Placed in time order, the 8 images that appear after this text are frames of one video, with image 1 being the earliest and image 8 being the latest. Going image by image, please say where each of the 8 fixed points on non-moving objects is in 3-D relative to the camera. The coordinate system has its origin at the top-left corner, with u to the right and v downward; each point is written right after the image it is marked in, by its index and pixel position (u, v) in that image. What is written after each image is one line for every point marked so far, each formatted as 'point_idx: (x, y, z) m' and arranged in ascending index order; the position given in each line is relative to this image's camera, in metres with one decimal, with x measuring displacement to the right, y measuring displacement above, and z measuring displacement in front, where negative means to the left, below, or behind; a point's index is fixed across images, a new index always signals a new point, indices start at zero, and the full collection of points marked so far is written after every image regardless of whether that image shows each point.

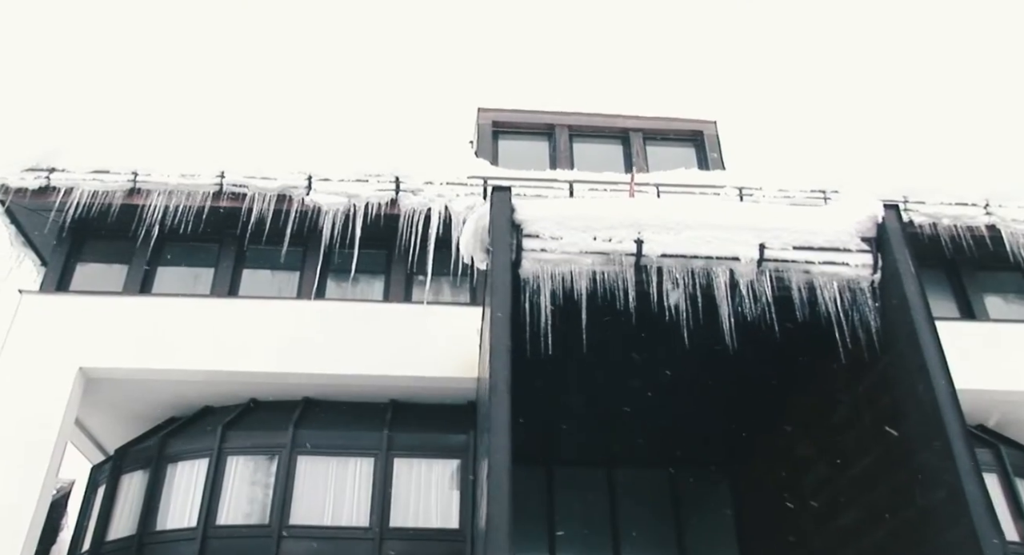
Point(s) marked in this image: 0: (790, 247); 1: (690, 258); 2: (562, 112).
0: (+2.2, +0.2, +7.0) m
1: (+1.4, +0.1, +6.9) m
2: (+0.7, +2.3, +12.3) m
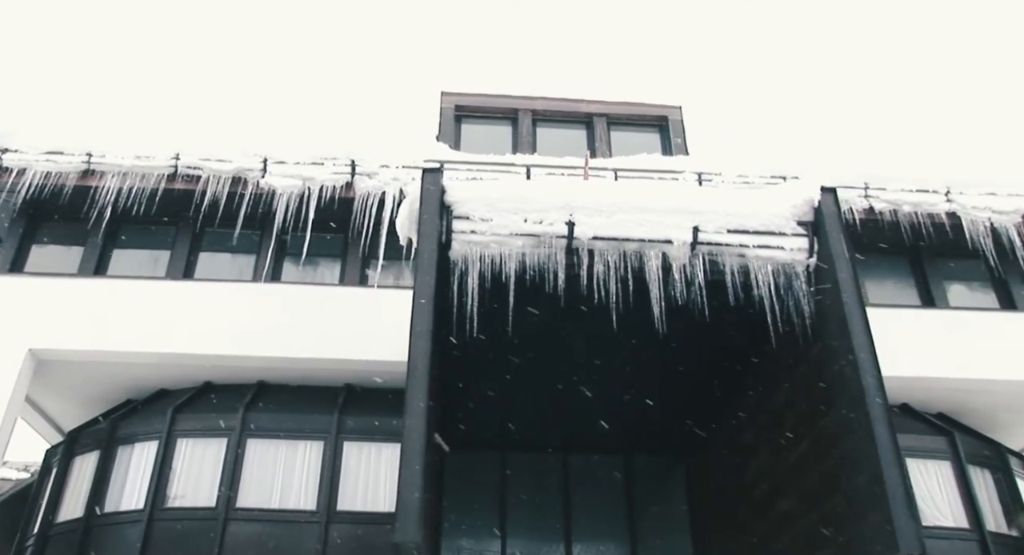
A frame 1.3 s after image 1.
0: (+1.7, +0.4, +6.9) m
1: (+0.9, +0.3, +6.8) m
2: (+0.2, +2.5, +12.2) m
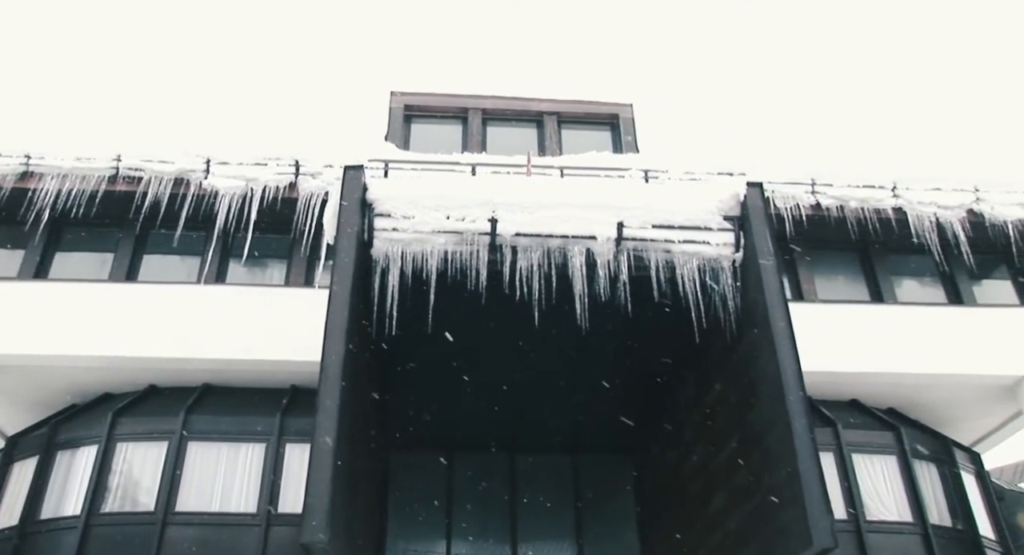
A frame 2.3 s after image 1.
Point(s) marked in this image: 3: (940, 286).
0: (+1.1, +0.4, +6.9) m
1: (+0.3, +0.3, +6.8) m
2: (-0.5, +2.5, +12.2) m
3: (+5.5, -0.1, +11.2) m
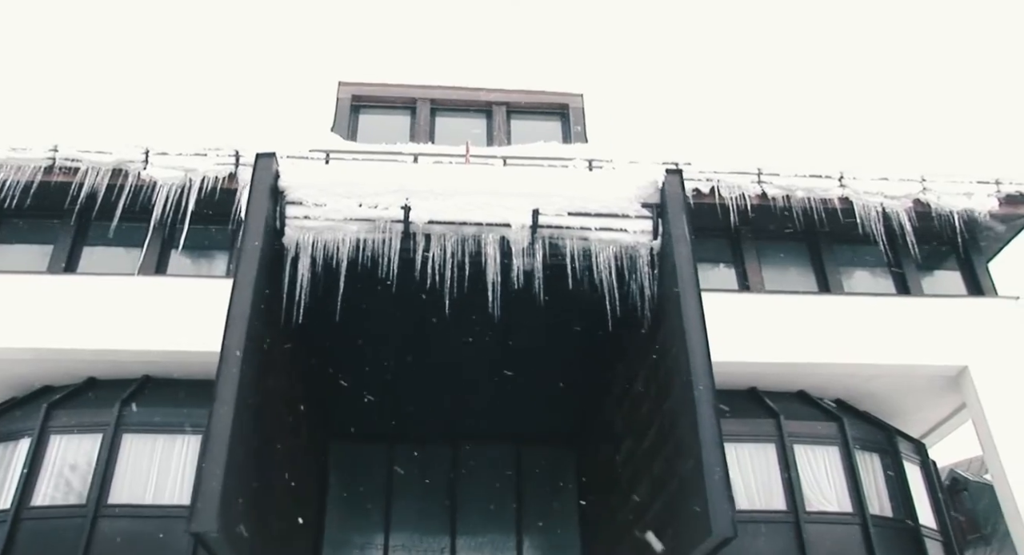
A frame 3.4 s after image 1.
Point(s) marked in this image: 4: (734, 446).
0: (+0.4, +0.5, +6.8) m
1: (-0.4, +0.4, +6.7) m
2: (-1.2, +2.6, +12.1) m
3: (+4.8, 0.0, +11.1) m
4: (+2.5, -1.9, +9.9) m
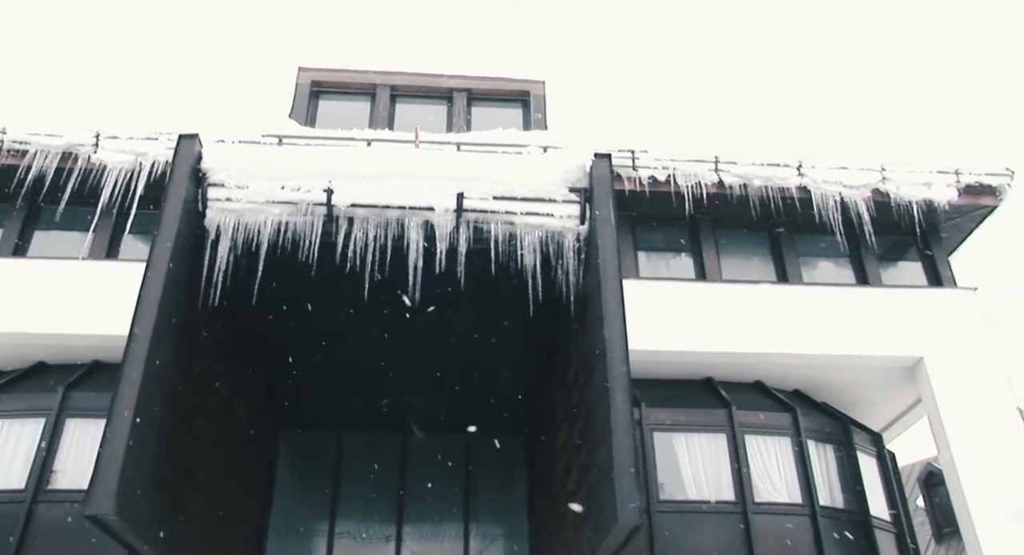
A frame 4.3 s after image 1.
0: (-0.2, +0.6, +6.7) m
1: (-1.0, +0.5, +6.6) m
2: (-1.7, +2.8, +12.0) m
3: (+4.2, +0.1, +11.0) m
4: (+1.9, -1.8, +9.8) m
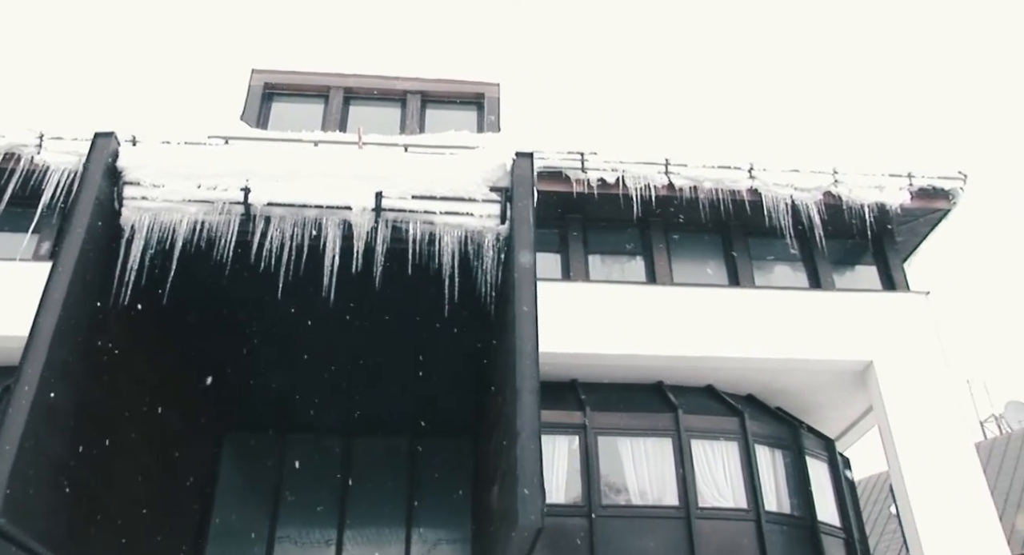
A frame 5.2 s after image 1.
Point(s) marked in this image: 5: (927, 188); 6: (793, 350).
0: (-0.8, +0.6, +6.7) m
1: (-1.6, +0.5, +6.6) m
2: (-2.3, +2.8, +12.0) m
3: (+3.6, +0.1, +11.0) m
4: (+1.3, -1.8, +9.7) m
5: (+5.1, +1.1, +10.8) m
6: (+3.3, -0.8, +10.2) m
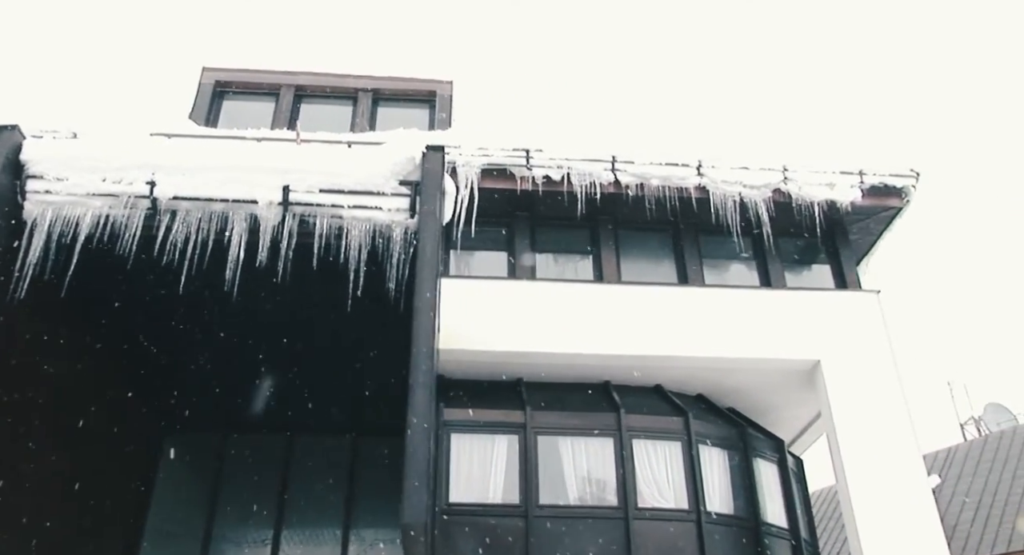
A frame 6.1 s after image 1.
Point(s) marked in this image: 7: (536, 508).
0: (-1.5, +0.7, +6.6) m
1: (-2.3, +0.6, +6.5) m
2: (-3.0, +2.8, +11.9) m
3: (+3.0, +0.1, +10.8) m
4: (+0.6, -1.8, +9.6) m
5: (+4.5, +1.1, +10.6) m
6: (+2.6, -0.8, +10.1) m
7: (+0.3, -2.4, +9.1) m
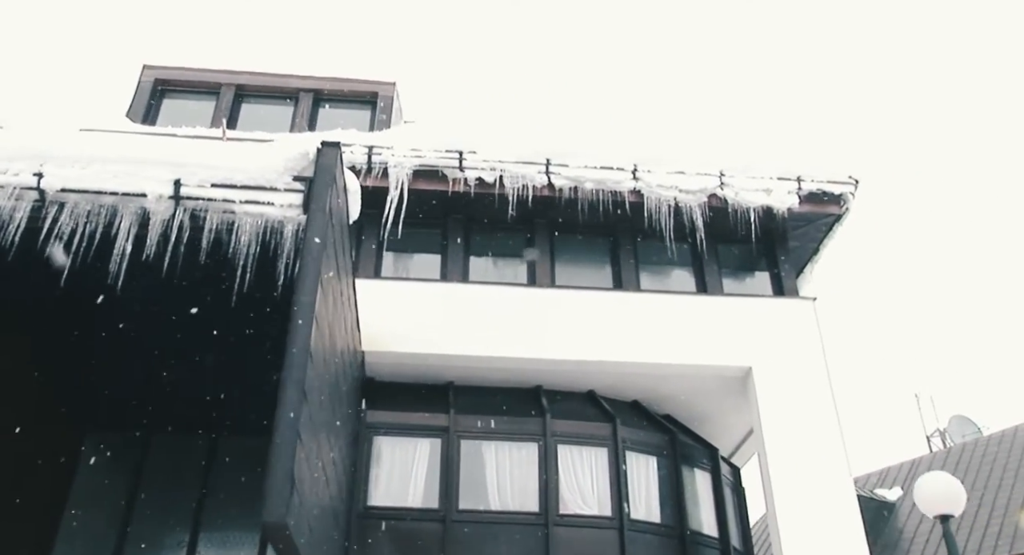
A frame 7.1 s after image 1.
0: (-2.2, +0.7, +6.5) m
1: (-3.1, +0.6, +6.4) m
2: (-3.8, +2.8, +11.8) m
3: (+2.2, 0.0, +10.8) m
4: (-0.2, -1.8, +9.5) m
5: (+3.7, +1.0, +10.6) m
6: (+1.8, -0.9, +10.0) m
7: (-0.6, -2.4, +9.0) m
